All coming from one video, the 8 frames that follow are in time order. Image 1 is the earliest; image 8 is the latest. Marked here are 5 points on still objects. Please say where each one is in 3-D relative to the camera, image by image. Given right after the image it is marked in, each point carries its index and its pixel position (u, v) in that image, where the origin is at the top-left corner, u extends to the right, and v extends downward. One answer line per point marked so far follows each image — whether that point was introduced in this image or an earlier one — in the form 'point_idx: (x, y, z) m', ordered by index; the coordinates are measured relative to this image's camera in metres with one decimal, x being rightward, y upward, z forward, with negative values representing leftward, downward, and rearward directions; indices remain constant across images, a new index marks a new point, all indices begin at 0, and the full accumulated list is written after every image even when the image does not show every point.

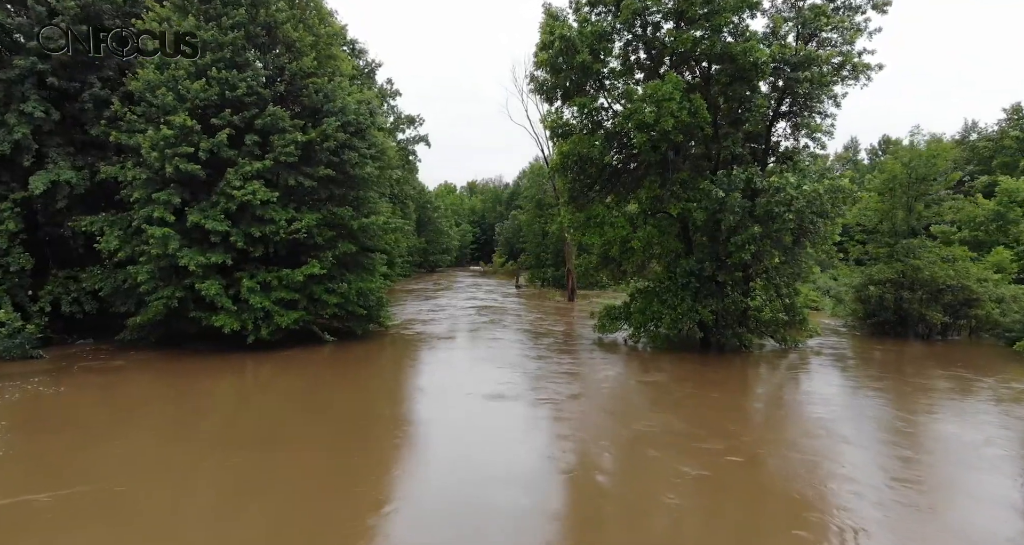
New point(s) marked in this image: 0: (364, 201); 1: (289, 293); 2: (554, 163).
0: (-3.6, +1.7, +14.3) m
1: (-4.8, -0.5, +12.7) m
2: (+1.0, +2.6, +13.8) m
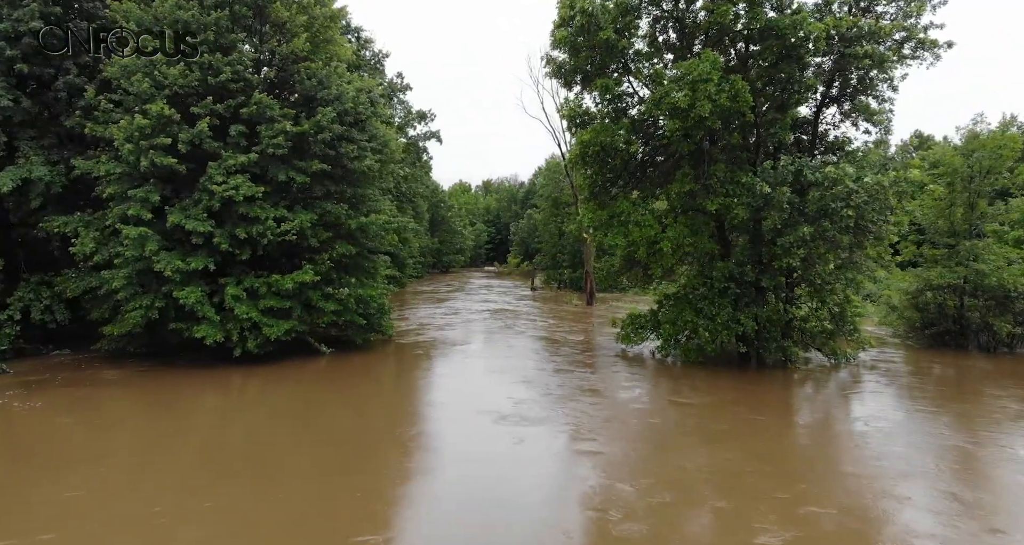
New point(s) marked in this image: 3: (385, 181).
0: (-3.3, +1.6, +13.0) m
1: (-4.5, -0.6, +11.4) m
2: (+1.3, +2.5, +12.4) m
3: (-3.2, +2.3, +14.6) m
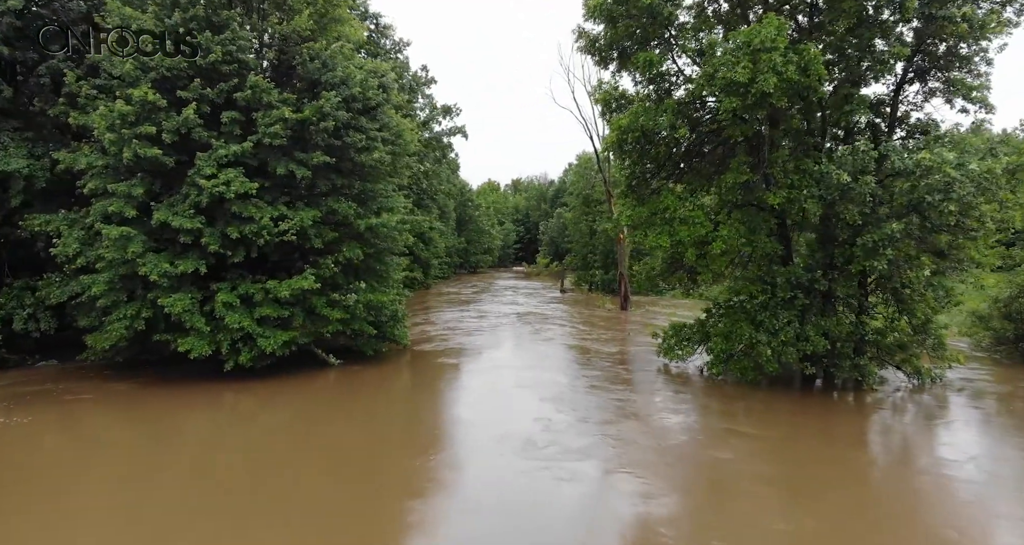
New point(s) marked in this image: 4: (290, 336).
0: (-2.7, +1.5, +11.7) m
1: (-4.1, -0.7, +10.2) m
2: (+1.8, +2.5, +10.9) m
3: (-2.6, +2.2, +13.3) m
4: (-3.9, -1.1, +10.2) m
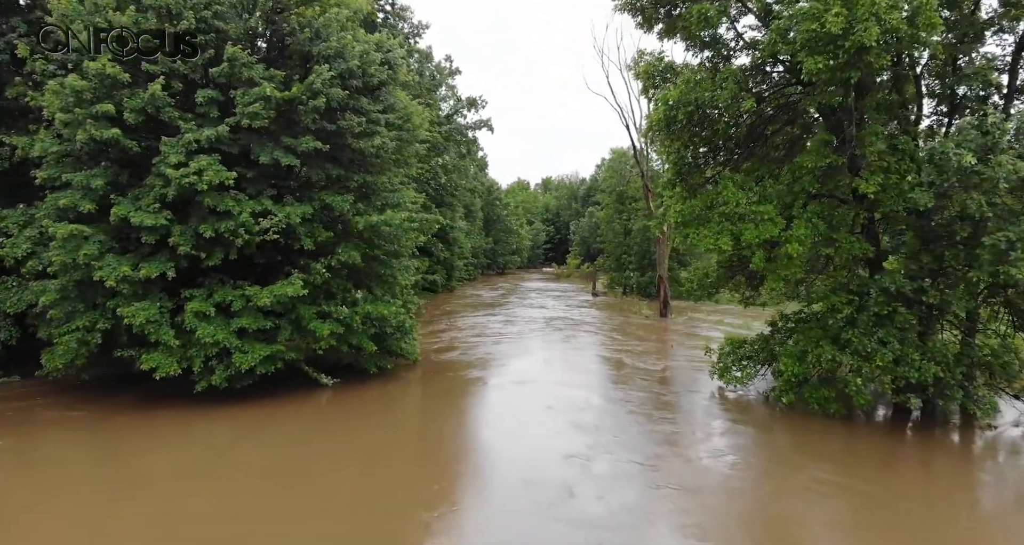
0: (-2.3, +1.5, +10.1) m
1: (-3.7, -0.7, +8.7) m
2: (+2.2, +2.4, +9.0) m
3: (-2.1, +2.1, +11.7) m
4: (-3.6, -1.2, +8.7) m
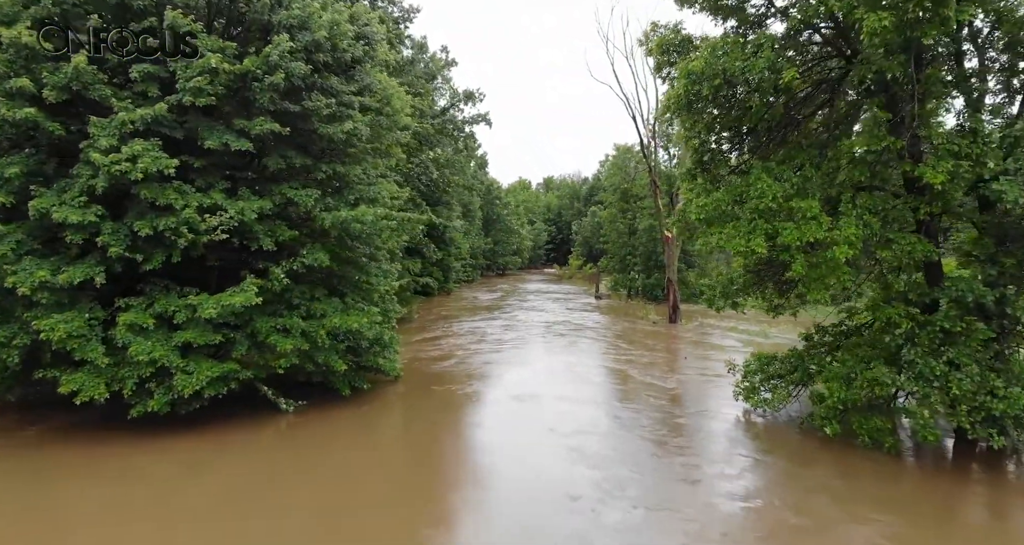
0: (-2.4, +1.4, +8.8) m
1: (-3.8, -0.8, +7.4) m
2: (+2.1, +2.3, +7.7) m
3: (-2.2, +2.1, +10.4) m
4: (-3.7, -1.3, +7.4) m
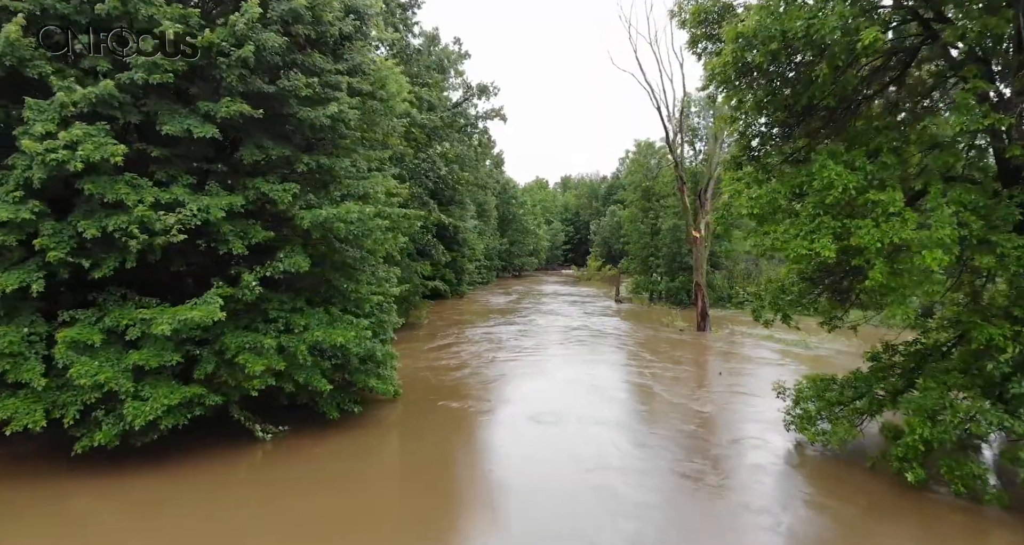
0: (-2.3, +1.3, +7.7) m
1: (-3.7, -0.9, +6.3) m
2: (+2.2, +2.2, +6.5) m
3: (-2.0, +2.0, +9.3) m
4: (-3.6, -1.4, +6.3) m
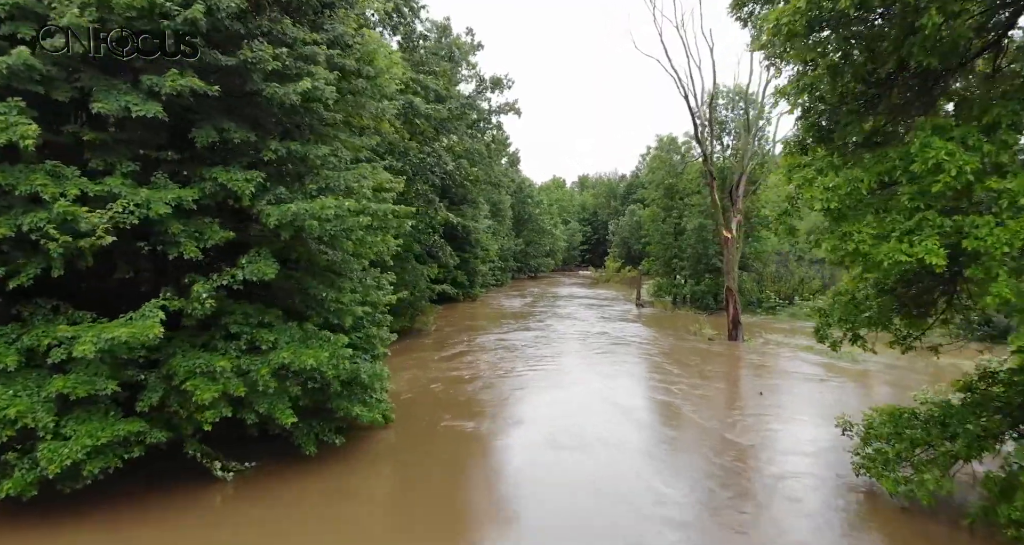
0: (-2.2, +1.2, +6.5) m
1: (-3.7, -1.0, +5.2) m
2: (+2.3, +2.1, +5.2) m
3: (-1.8, +1.9, +8.1) m
4: (-3.5, -1.4, +5.2) m
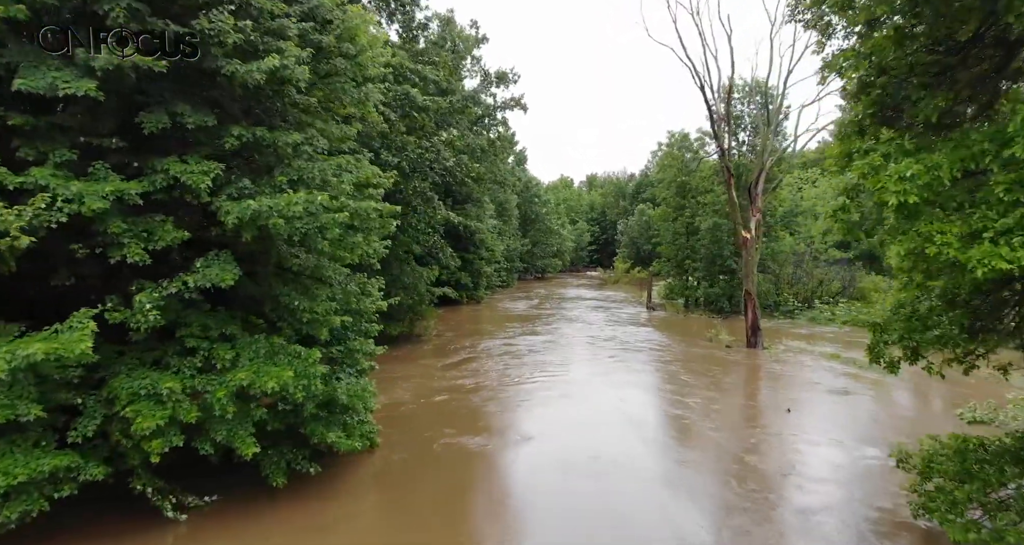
0: (-2.2, +1.2, +5.7) m
1: (-3.7, -1.0, +4.4) m
2: (+2.2, +2.0, +4.3) m
3: (-1.8, +1.8, +7.3) m
4: (-3.5, -1.5, +4.4) m
